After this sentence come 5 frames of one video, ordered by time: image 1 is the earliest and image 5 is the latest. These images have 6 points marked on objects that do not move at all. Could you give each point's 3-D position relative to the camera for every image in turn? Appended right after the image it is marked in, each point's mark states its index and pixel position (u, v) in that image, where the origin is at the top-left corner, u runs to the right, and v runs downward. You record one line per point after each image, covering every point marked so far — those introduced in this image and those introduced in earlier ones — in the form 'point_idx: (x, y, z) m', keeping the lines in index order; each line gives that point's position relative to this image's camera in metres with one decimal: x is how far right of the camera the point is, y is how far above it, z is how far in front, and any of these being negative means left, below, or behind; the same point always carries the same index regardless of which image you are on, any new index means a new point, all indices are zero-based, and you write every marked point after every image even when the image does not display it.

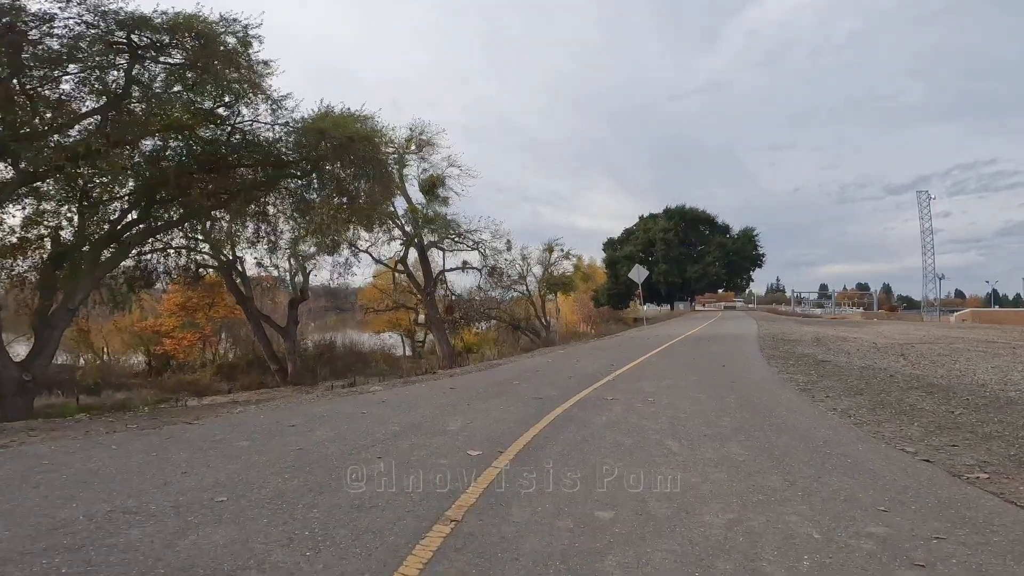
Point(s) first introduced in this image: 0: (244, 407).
0: (-3.7, -1.6, +8.9) m
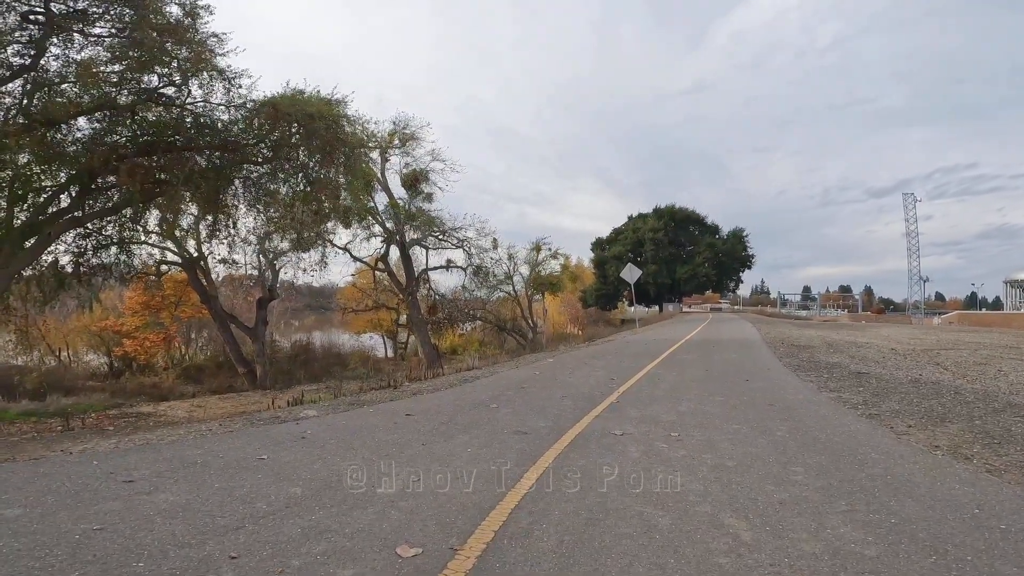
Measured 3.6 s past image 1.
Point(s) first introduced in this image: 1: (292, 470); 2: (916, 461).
0: (-4.0, -1.5, +6.4) m
1: (-1.7, -1.4, +4.9) m
2: (+3.3, -1.4, +5.2) m
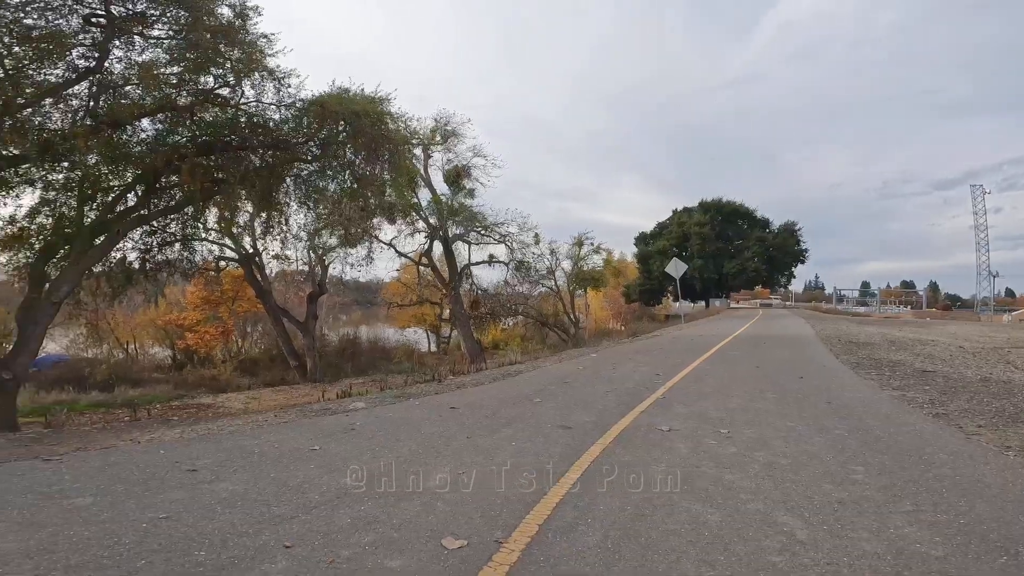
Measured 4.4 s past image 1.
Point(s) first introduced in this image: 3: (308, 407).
0: (-3.5, -1.5, +6.7) m
1: (-1.4, -1.4, +5.0) m
2: (+3.7, -1.4, +4.9) m
3: (-2.7, -1.6, +8.4) m
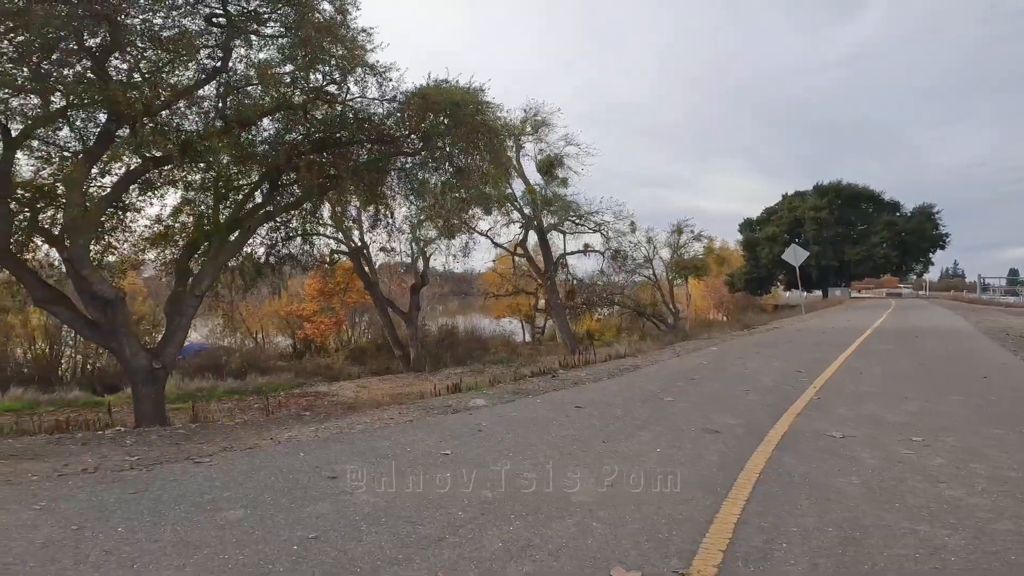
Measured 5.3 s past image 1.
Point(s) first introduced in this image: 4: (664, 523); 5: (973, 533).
0: (-2.2, -1.4, +6.6) m
1: (-0.3, -1.3, +4.7) m
2: (+4.7, -1.3, +3.9) m
3: (-1.1, -1.5, +8.3) m
4: (+0.8, -1.4, +3.7) m
5: (+2.3, -1.3, +3.3) m
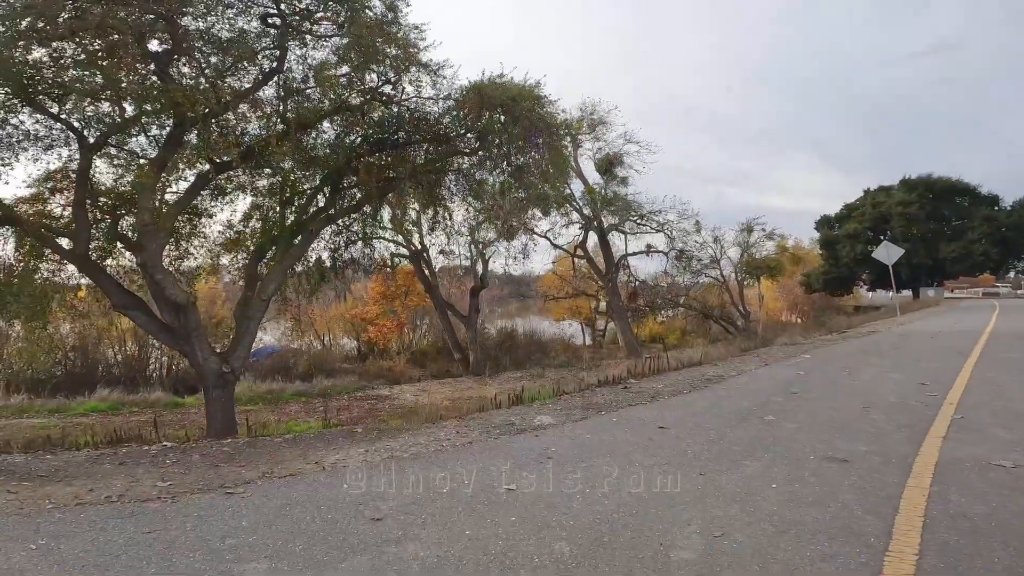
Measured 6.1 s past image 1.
0: (-1.5, -1.5, +5.9) m
1: (+0.2, -1.3, +3.8) m
2: (+5.1, -1.3, +2.5) m
3: (-0.3, -1.5, +7.4) m
4: (+1.2, -1.4, +2.7) m
5: (+2.6, -1.3, +2.1) m
